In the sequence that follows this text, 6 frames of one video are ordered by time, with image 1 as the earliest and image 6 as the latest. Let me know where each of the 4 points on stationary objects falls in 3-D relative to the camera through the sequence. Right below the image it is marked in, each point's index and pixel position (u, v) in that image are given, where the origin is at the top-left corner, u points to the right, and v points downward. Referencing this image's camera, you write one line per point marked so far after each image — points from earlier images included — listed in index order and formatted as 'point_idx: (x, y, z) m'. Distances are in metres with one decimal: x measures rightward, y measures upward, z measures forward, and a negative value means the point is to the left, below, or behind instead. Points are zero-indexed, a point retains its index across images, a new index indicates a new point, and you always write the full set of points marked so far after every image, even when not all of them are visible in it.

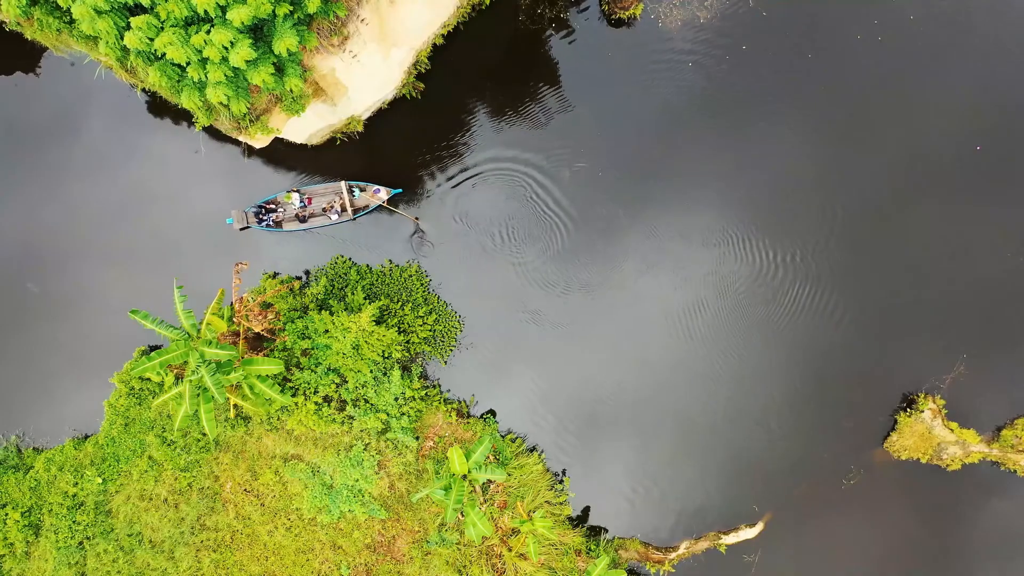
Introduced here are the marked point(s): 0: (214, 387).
0: (-6.2, -2.1, +10.7) m
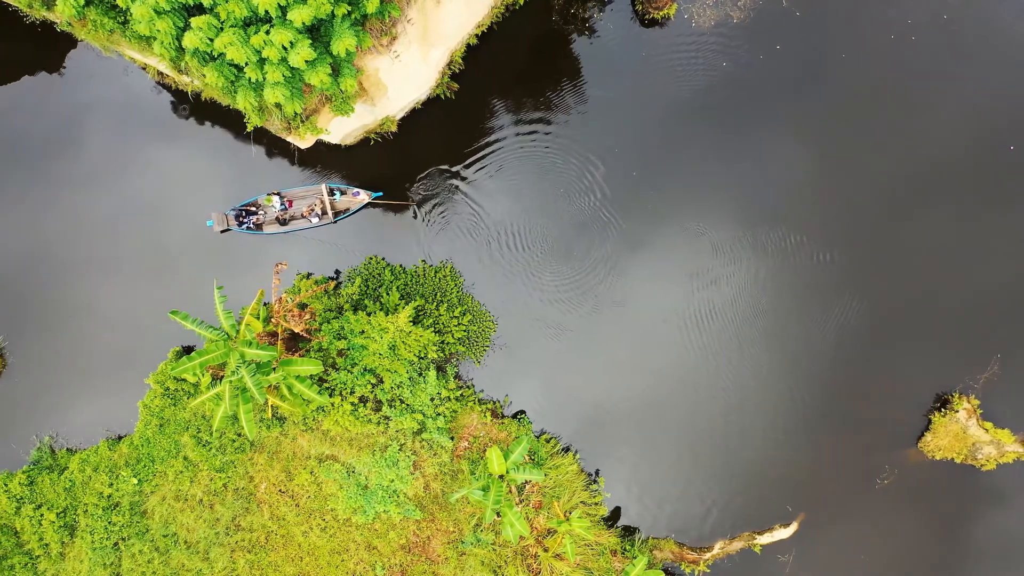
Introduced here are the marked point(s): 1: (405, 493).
0: (-5.3, -2.1, +10.7) m
1: (-2.6, -5.0, +12.6) m
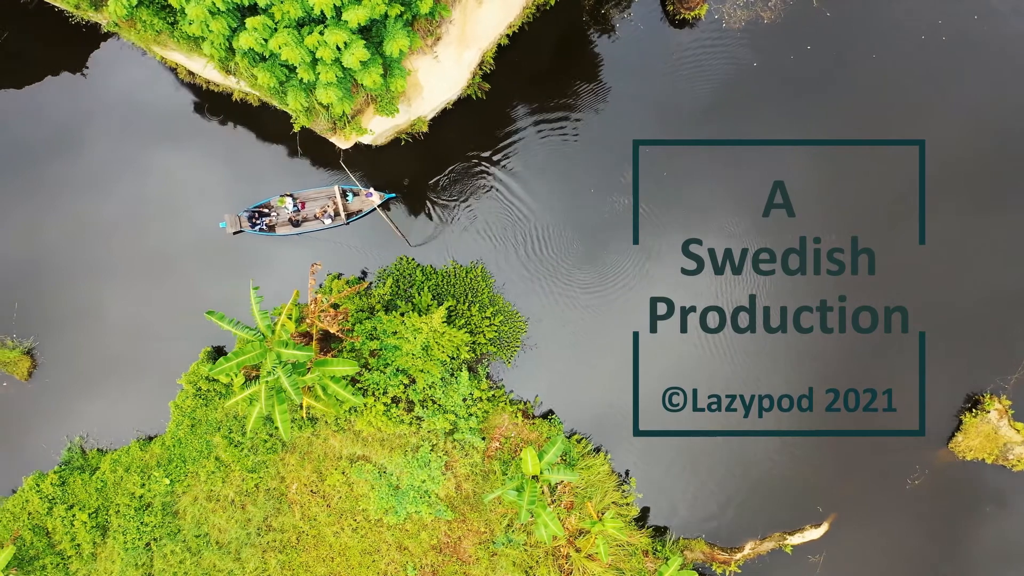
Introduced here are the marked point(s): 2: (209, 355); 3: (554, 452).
0: (-4.6, -2.1, +10.7) m
1: (-1.8, -5.0, +12.6) m
2: (-8.0, -1.8, +13.7) m
3: (+1.0, -3.8, +12.0) m
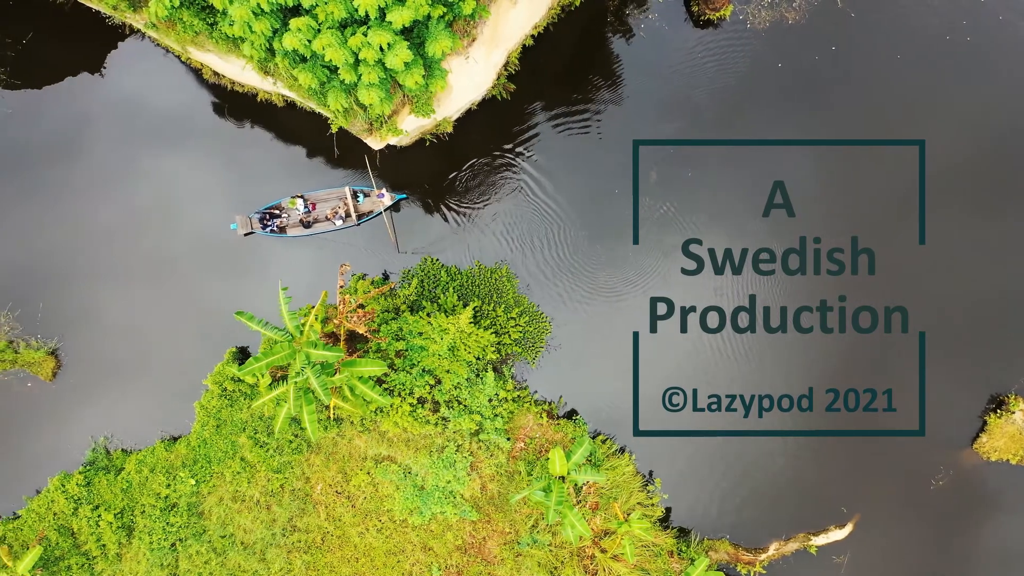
0: (-4.0, -2.1, +10.7) m
1: (-1.2, -5.0, +12.6) m
2: (-7.4, -1.8, +13.7) m
3: (+1.6, -3.8, +12.0) m
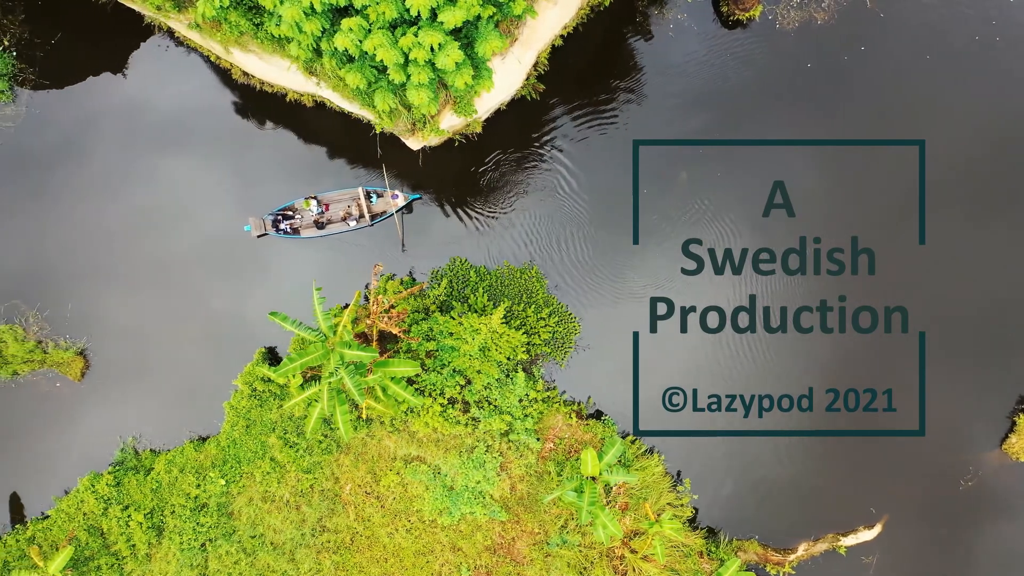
0: (-3.2, -2.1, +10.7) m
1: (-0.5, -5.0, +12.5) m
2: (-6.6, -1.8, +13.7) m
3: (+2.3, -3.8, +12.0) m
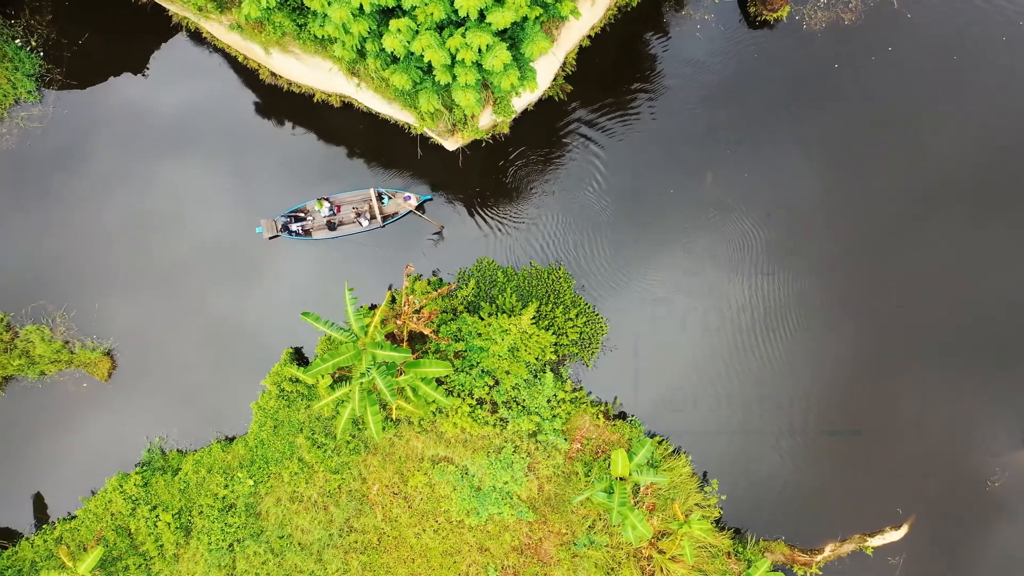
0: (-2.6, -2.1, +10.7) m
1: (+0.2, -5.0, +12.6) m
2: (-6.0, -1.8, +13.7) m
3: (+3.0, -3.8, +12.0) m
